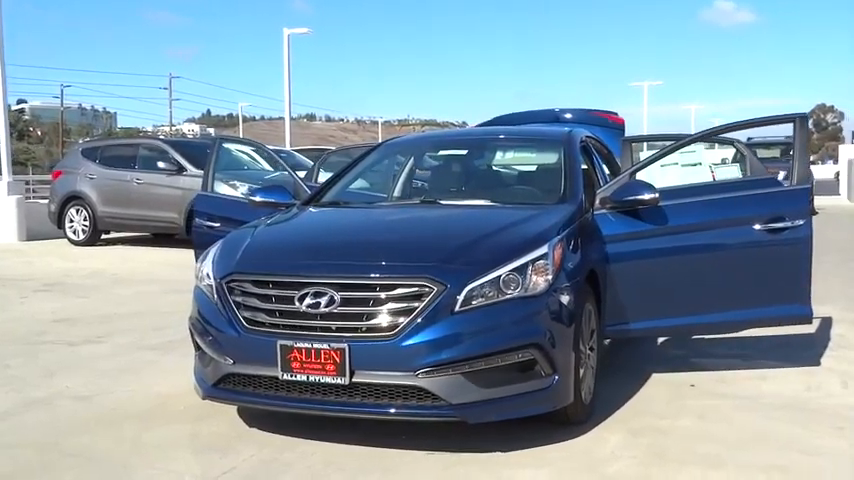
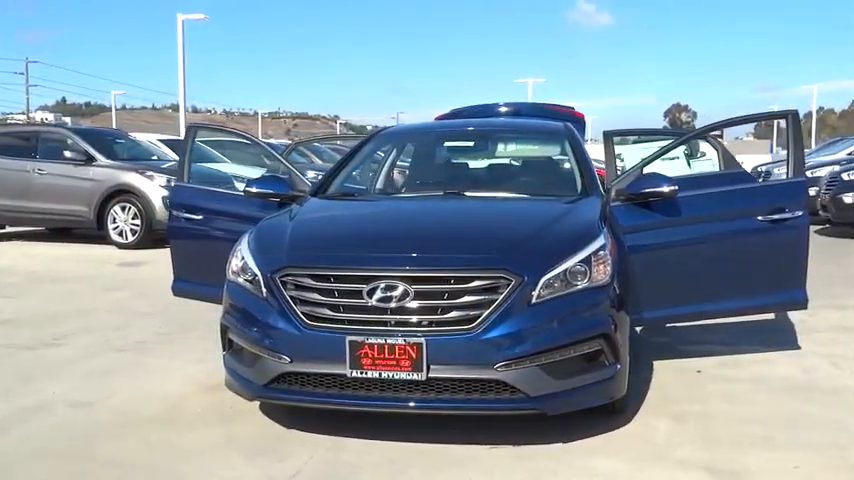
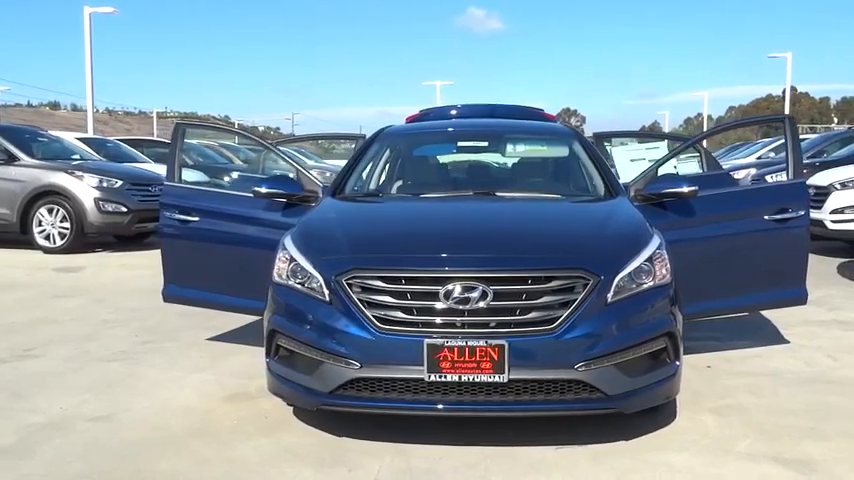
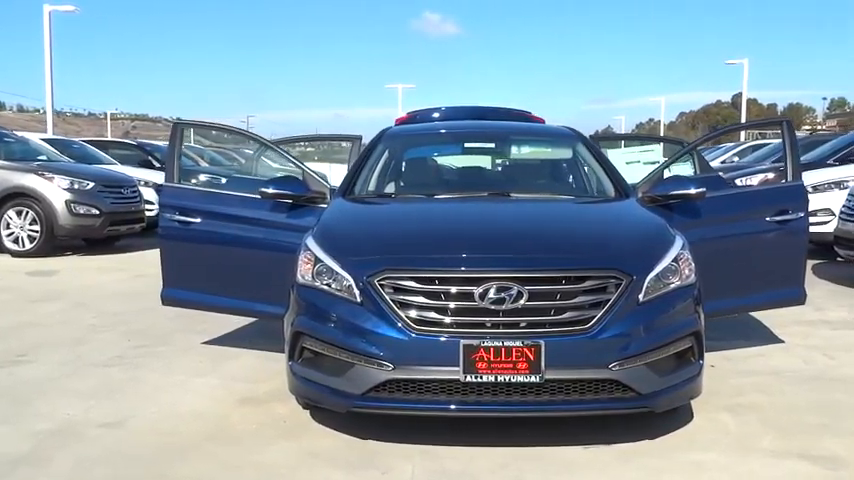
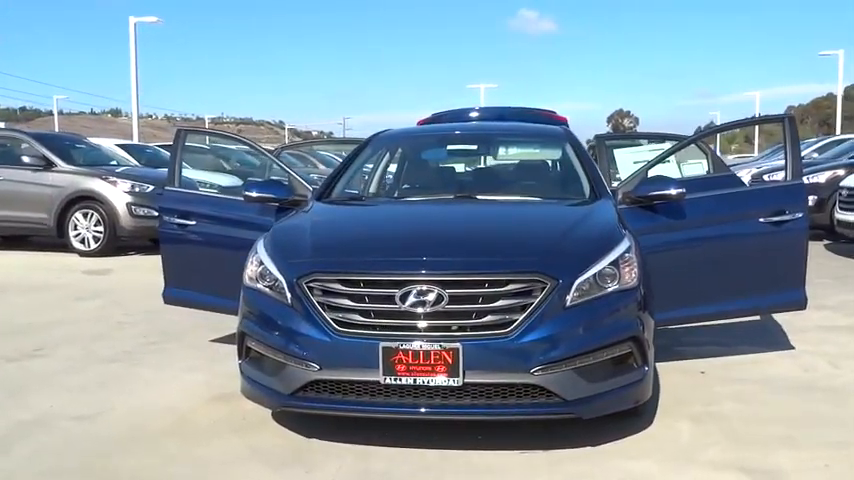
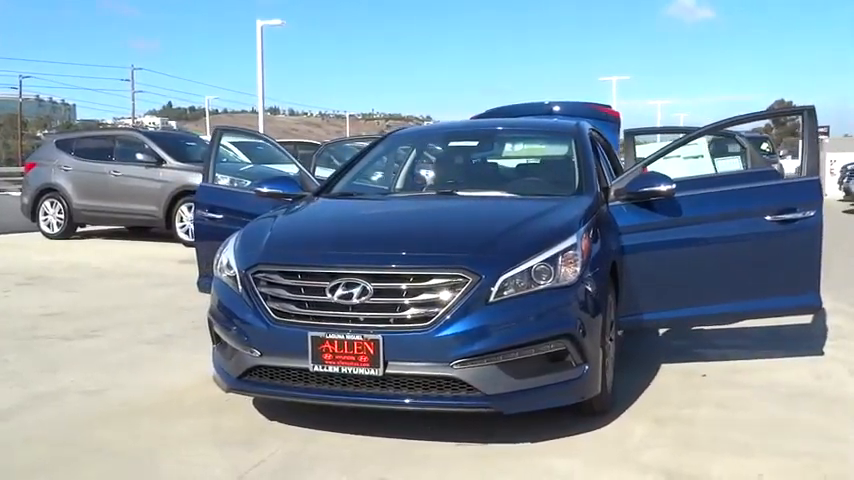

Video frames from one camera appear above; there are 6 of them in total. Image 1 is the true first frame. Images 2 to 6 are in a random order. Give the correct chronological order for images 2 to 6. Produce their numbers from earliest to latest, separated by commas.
6, 2, 5, 3, 4
